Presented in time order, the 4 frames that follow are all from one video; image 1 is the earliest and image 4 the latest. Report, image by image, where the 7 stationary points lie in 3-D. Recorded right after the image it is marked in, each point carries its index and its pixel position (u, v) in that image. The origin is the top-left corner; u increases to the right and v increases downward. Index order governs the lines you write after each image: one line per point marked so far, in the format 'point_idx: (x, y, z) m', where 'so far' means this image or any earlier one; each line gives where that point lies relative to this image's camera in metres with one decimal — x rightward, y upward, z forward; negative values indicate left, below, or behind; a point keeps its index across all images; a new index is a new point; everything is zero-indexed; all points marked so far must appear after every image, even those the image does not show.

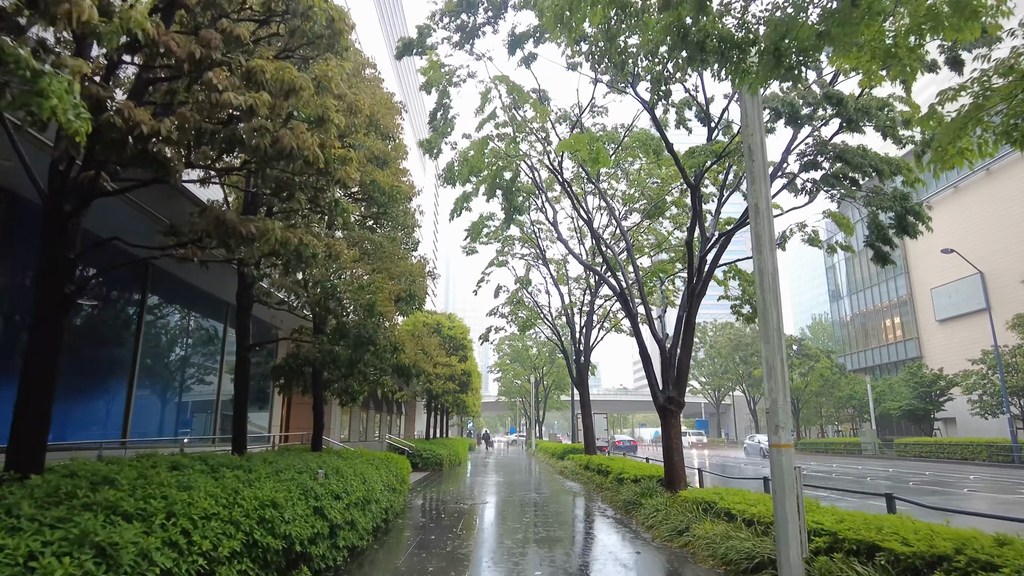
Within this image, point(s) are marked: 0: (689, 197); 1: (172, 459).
0: (+5.9, +3.0, +19.9) m
1: (-3.4, -1.7, +6.0) m
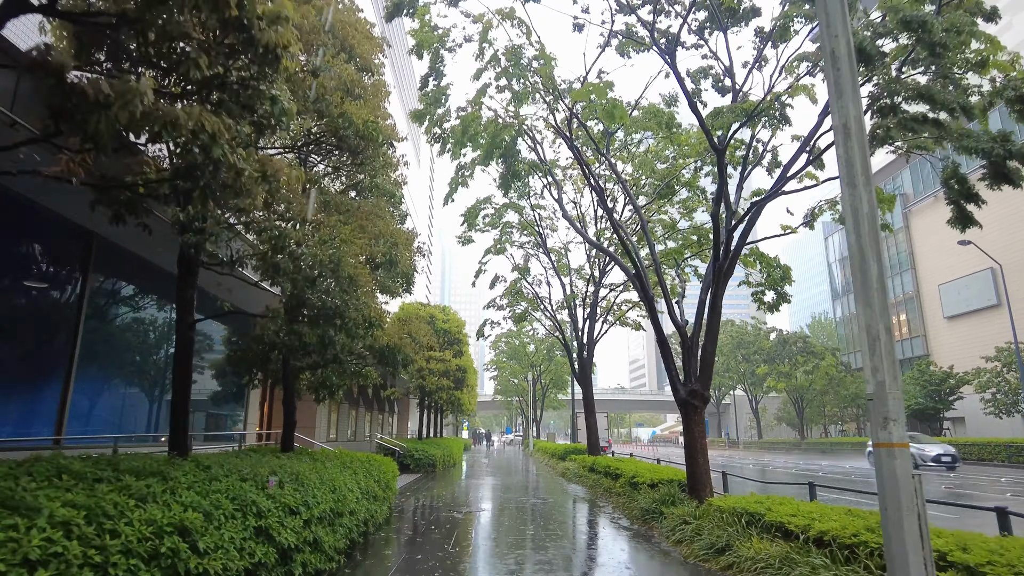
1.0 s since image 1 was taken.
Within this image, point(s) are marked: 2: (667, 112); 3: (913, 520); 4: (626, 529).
0: (+5.8, +3.4, +18.5) m
1: (-3.4, -1.3, +4.5) m
2: (+4.3, +4.9, +16.7) m
3: (+2.5, -1.5, +3.8) m
4: (+1.9, -4.1, +10.2) m
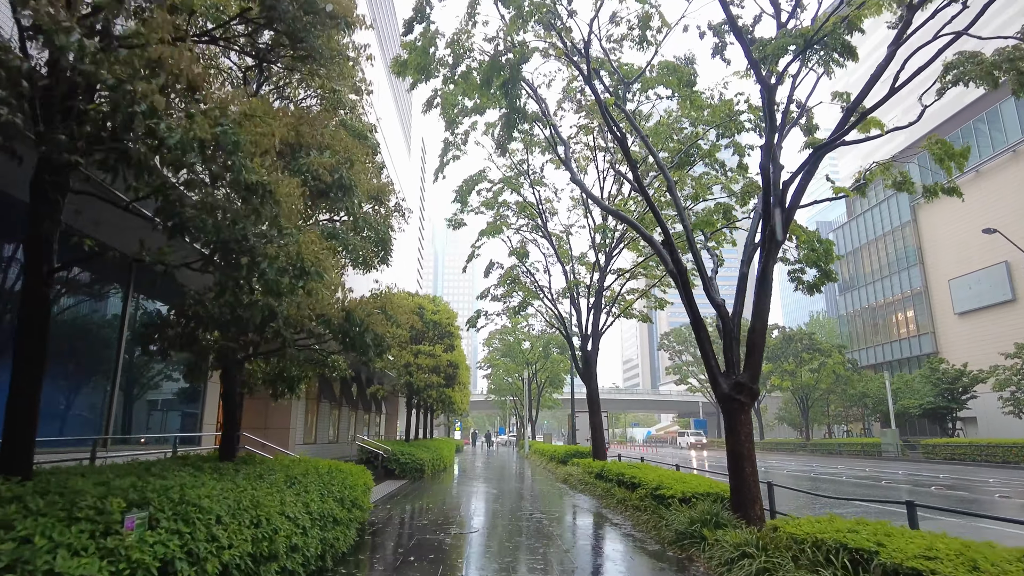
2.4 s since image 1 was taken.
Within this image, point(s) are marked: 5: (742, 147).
0: (+5.8, +3.8, +16.4) m
1: (-3.3, -0.8, +2.4) m
2: (+4.3, +5.4, +14.6) m
3: (+2.6, -1.0, +1.7) m
4: (+1.9, -3.6, +8.1) m
5: (+6.3, +3.9, +16.5) m
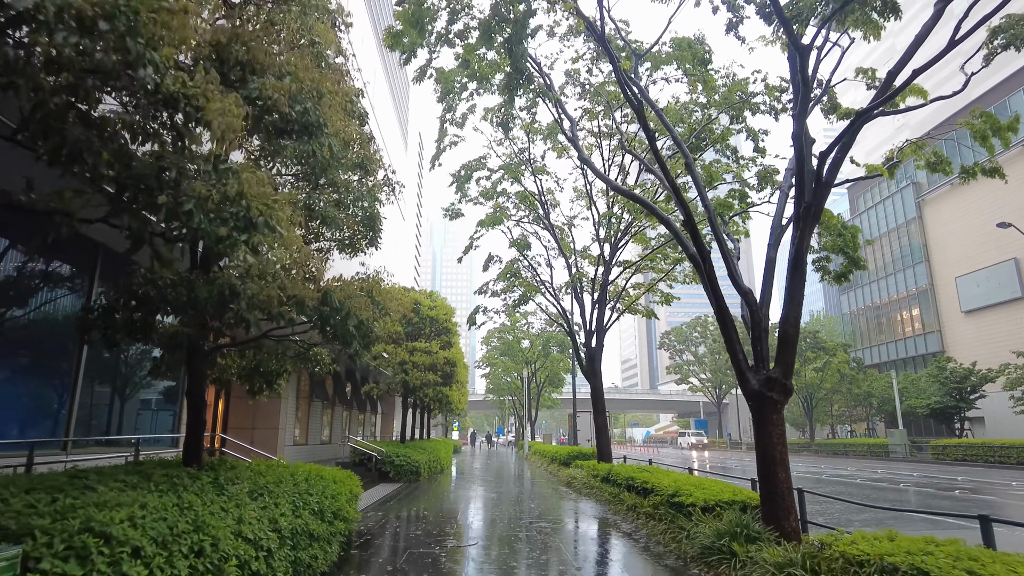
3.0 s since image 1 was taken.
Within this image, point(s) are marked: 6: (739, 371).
0: (+5.8, +4.0, +15.5) m
1: (-3.2, -0.6, +1.4) m
2: (+4.3, +5.6, +13.7) m
3: (+2.7, -0.8, +0.8) m
4: (+2.0, -3.4, +7.2) m
5: (+6.4, +4.1, +15.6) m
6: (+3.0, -1.1, +7.9) m
